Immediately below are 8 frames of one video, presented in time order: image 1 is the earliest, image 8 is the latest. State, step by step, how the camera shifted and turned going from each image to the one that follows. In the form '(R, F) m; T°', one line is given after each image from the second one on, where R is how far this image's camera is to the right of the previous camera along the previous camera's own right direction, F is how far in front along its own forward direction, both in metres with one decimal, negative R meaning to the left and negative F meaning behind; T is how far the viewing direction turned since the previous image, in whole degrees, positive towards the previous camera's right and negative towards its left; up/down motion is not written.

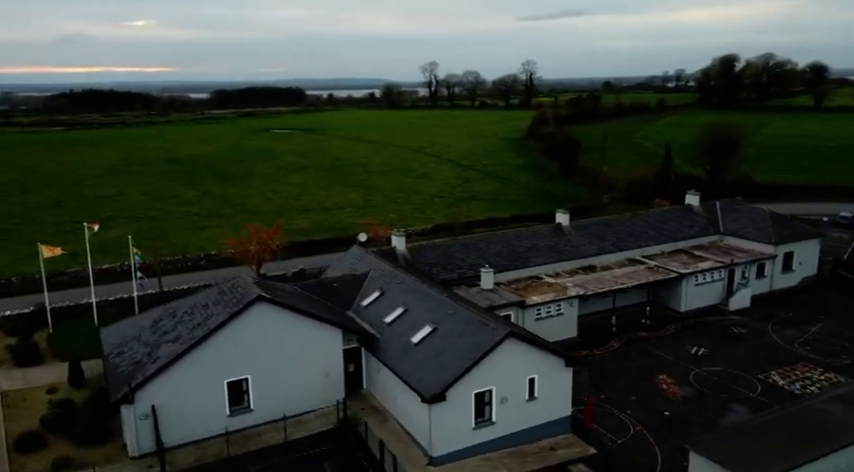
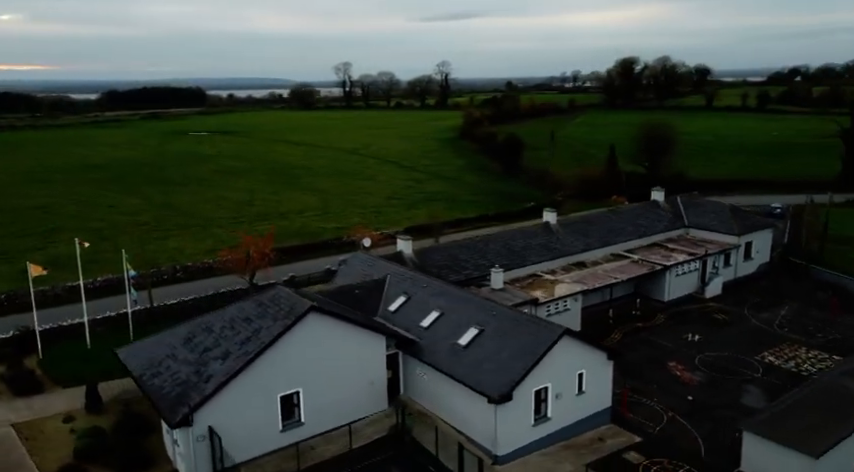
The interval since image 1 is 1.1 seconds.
(-5.3, +0.2) m; +8°
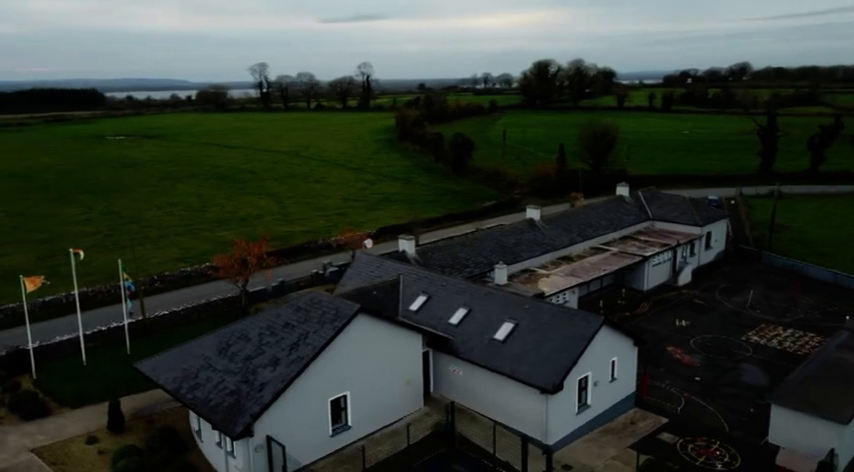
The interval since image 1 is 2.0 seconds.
(-4.7, +0.1) m; +8°
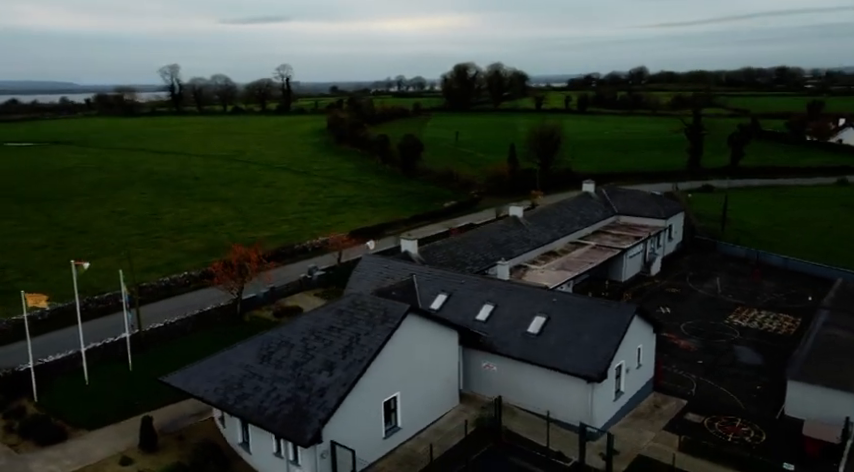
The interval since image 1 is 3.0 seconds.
(-4.7, +0.3) m; +8°
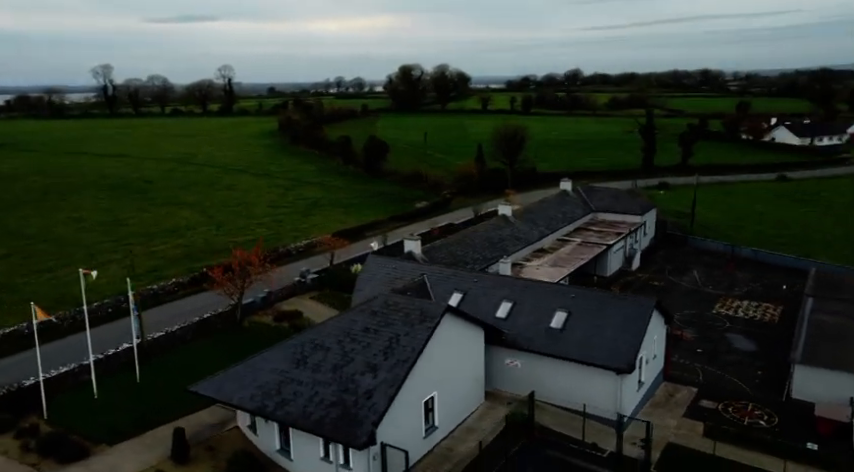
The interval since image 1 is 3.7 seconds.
(-3.3, +0.1) m; +5°
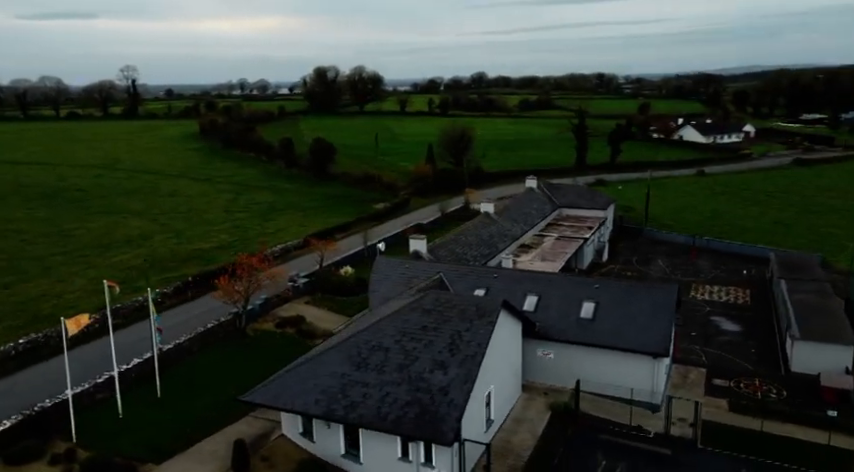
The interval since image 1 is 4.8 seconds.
(-5.1, +0.3) m; +8°
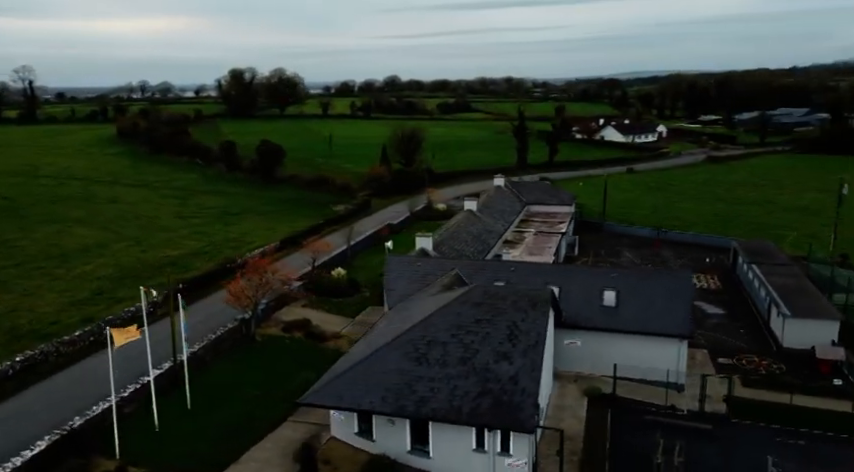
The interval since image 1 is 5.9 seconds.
(-4.9, +0.2) m; +8°
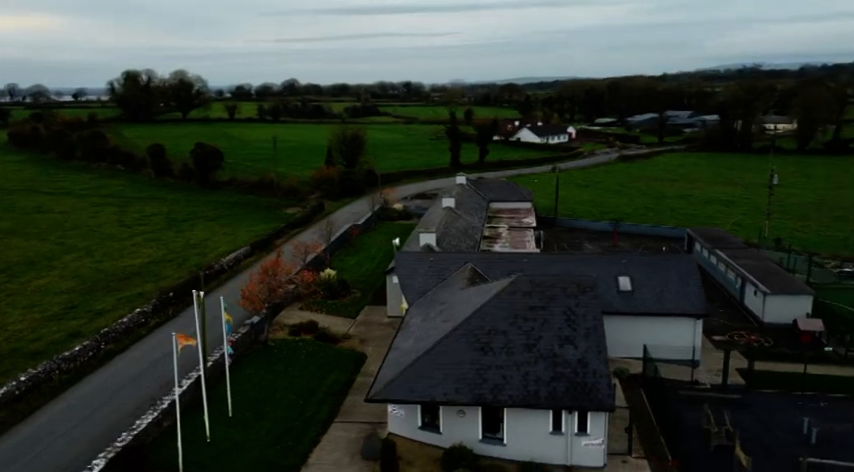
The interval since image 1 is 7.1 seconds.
(-5.4, +0.4) m; +9°
